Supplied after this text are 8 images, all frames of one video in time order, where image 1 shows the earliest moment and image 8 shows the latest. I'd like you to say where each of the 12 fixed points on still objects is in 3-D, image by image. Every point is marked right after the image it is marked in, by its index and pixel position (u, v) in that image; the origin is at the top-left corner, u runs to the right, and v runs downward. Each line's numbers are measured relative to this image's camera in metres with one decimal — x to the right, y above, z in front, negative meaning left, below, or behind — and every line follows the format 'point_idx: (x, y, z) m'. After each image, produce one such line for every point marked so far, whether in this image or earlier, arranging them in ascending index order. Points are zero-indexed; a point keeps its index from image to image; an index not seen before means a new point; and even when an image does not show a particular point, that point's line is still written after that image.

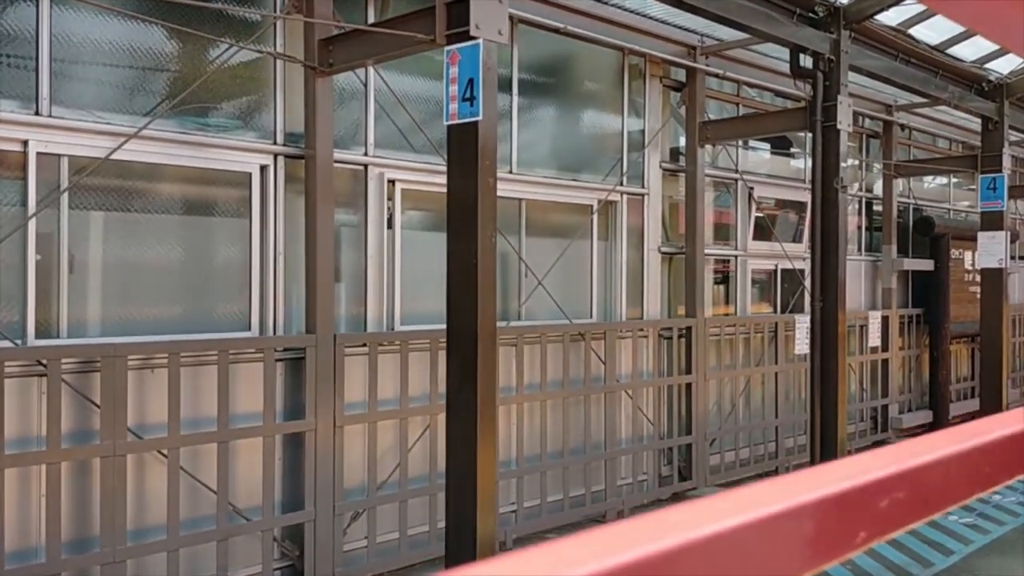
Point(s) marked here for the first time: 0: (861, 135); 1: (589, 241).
0: (+3.5, +1.6, +9.0) m
1: (+0.5, +0.3, +6.2) m
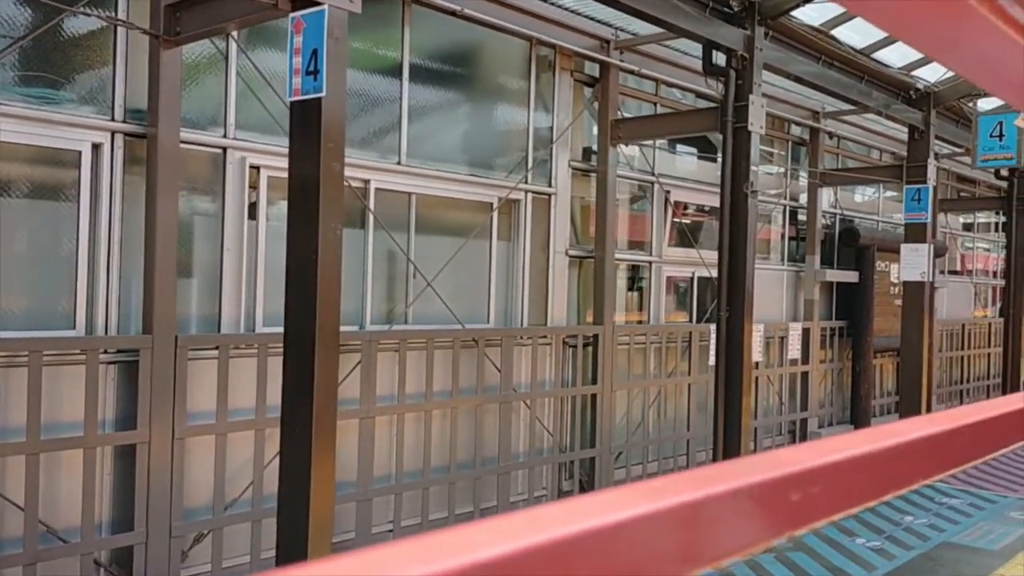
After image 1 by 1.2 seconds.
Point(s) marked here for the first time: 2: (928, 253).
0: (+2.7, +1.4, +8.8) m
1: (-0.2, +0.3, +5.8) m
2: (+3.8, +0.3, +8.1) m
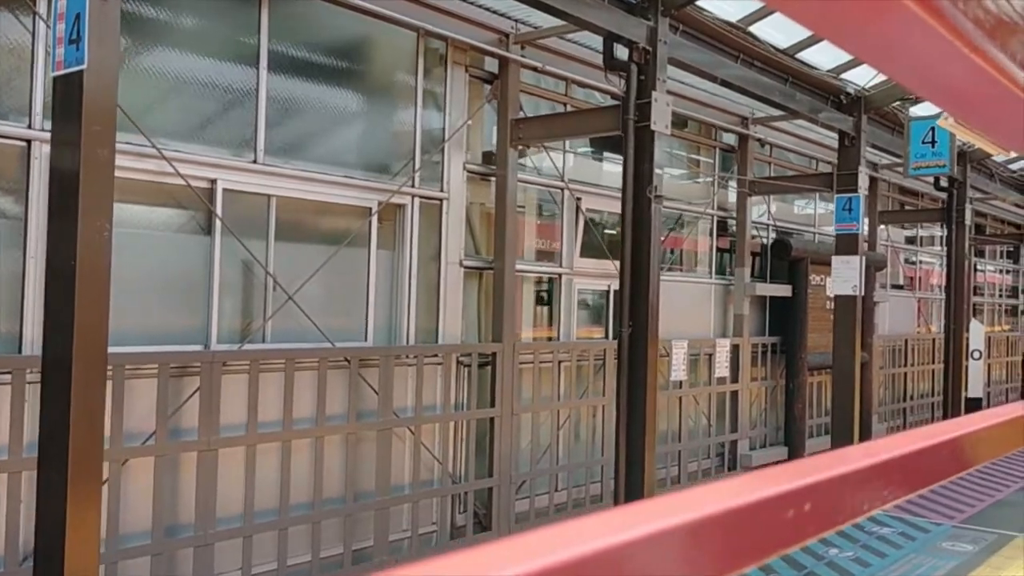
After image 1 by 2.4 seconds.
0: (+1.9, +1.3, +8.4) m
1: (-0.9, +0.2, +5.2) m
2: (+3.0, +0.2, +7.6) m
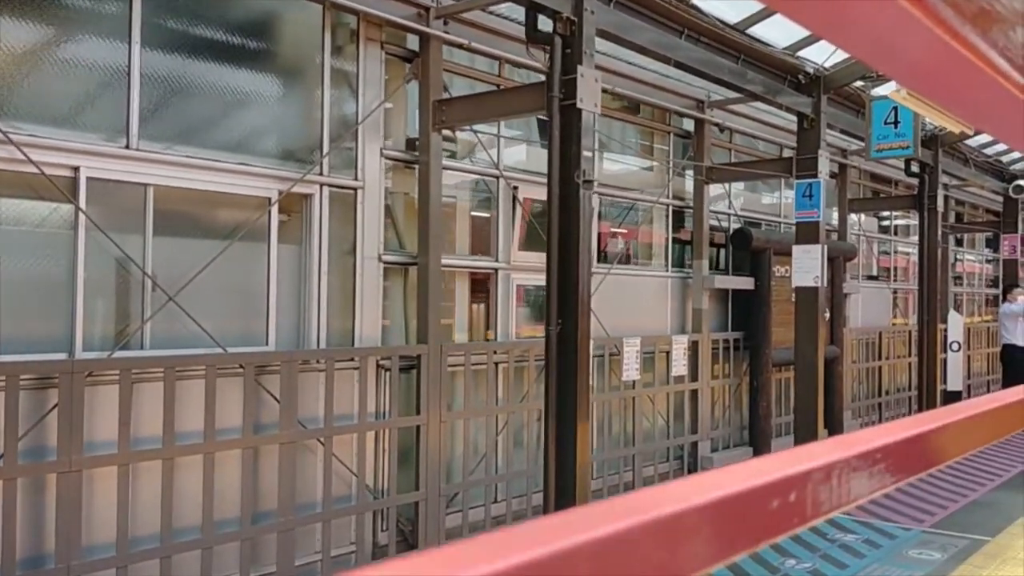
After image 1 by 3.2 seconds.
0: (+1.4, +1.4, +7.9) m
1: (-1.3, +0.2, +4.7) m
2: (+2.5, +0.3, +7.2) m
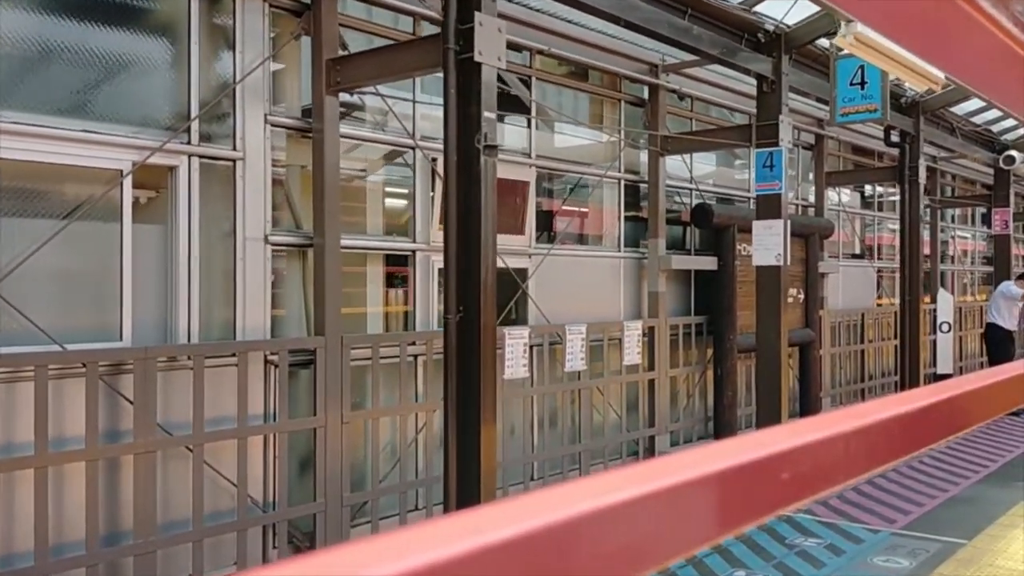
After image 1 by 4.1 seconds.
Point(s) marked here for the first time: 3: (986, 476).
0: (+0.9, +1.5, +7.3) m
1: (-1.8, +0.3, +4.1) m
2: (+2.0, +0.4, +6.6) m
3: (+4.0, -1.6, +7.6) m
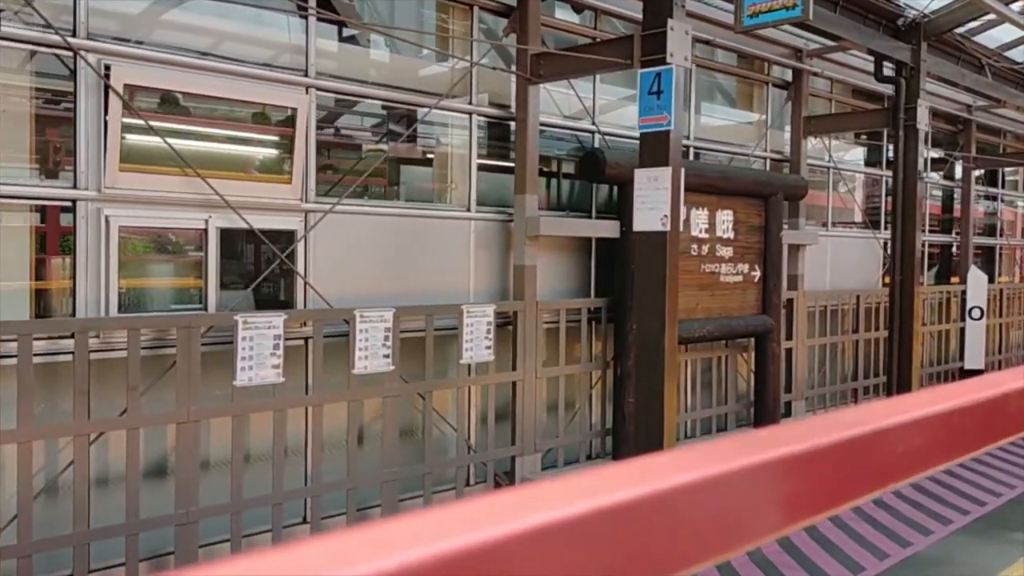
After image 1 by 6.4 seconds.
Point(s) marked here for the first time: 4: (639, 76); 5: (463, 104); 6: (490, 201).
0: (-0.2, +1.7, +5.4) m
1: (-3.1, +0.4, +2.5) m
2: (+0.9, +0.6, +4.7) m
3: (+2.9, -1.5, +5.6) m
4: (+0.7, +1.2, +4.8) m
5: (-0.3, +1.1, +5.3) m
6: (-0.1, +0.5, +5.5) m
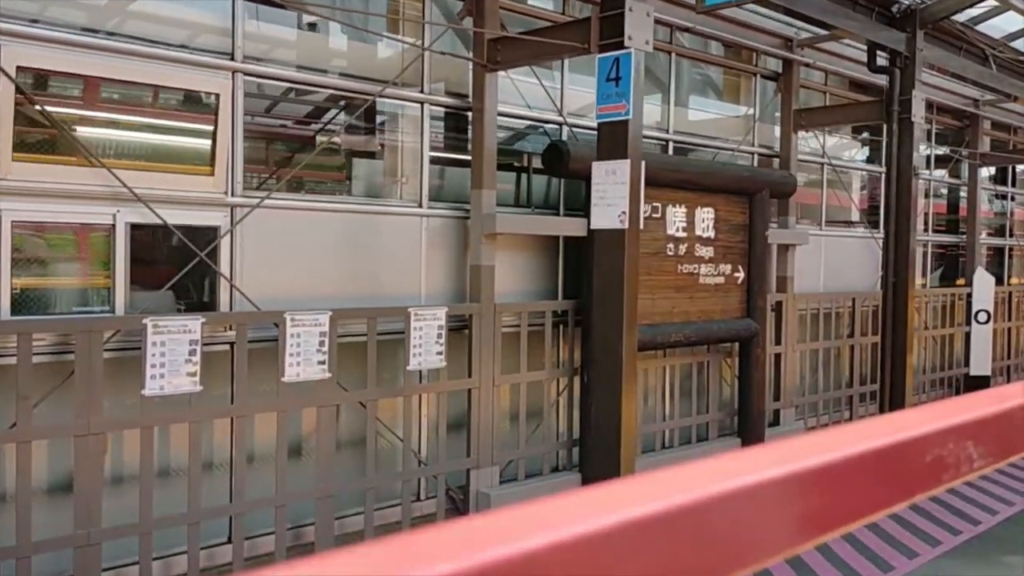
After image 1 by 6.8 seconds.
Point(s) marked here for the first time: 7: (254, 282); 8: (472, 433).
0: (-0.5, +1.7, +5.1) m
1: (-3.5, +0.4, +2.3) m
2: (+0.6, +0.5, +4.3) m
3: (+2.6, -1.5, +5.2) m
4: (+0.4, +1.1, +4.5) m
5: (-0.5, +1.1, +5.0) m
6: (-0.4, +0.5, +5.2) m
7: (-1.3, 0.0, +4.3) m
8: (-0.2, -0.8, +5.2) m
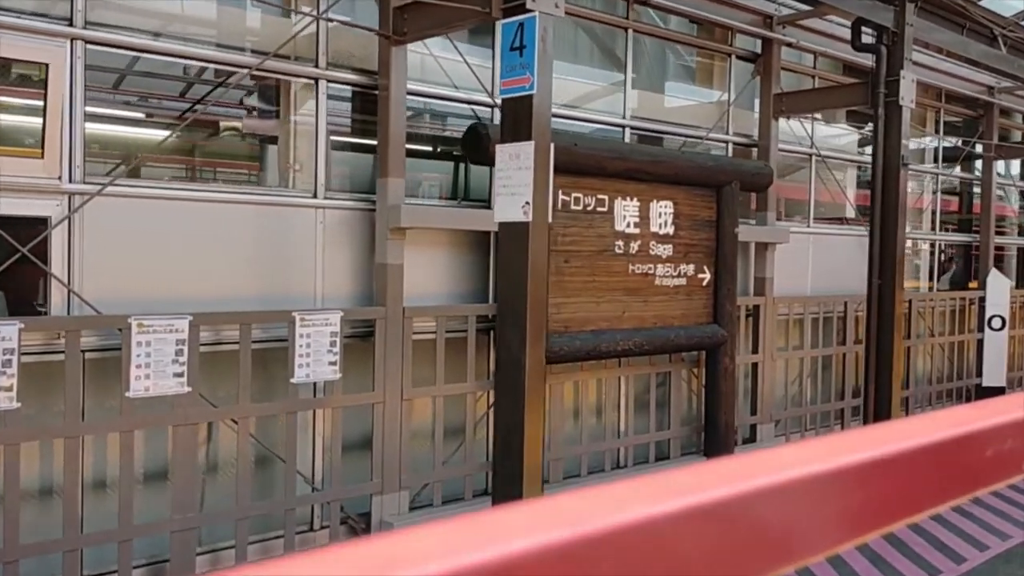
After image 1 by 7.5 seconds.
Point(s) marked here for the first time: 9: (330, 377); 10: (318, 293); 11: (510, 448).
0: (-0.9, +1.7, +4.5) m
1: (-4.0, +0.4, +1.8) m
2: (+0.1, +0.5, +3.7) m
3: (+2.2, -1.5, +4.5) m
4: (0.0, +1.1, +3.9) m
5: (-1.0, +1.1, +4.4) m
6: (-0.8, +0.5, +4.6) m
7: (-1.7, 0.0, +3.8) m
8: (-0.7, -0.8, +4.6) m
9: (-0.9, -0.4, +4.3) m
10: (-1.0, 0.0, +4.5) m
11: (0.0, -0.7, +3.9) m
